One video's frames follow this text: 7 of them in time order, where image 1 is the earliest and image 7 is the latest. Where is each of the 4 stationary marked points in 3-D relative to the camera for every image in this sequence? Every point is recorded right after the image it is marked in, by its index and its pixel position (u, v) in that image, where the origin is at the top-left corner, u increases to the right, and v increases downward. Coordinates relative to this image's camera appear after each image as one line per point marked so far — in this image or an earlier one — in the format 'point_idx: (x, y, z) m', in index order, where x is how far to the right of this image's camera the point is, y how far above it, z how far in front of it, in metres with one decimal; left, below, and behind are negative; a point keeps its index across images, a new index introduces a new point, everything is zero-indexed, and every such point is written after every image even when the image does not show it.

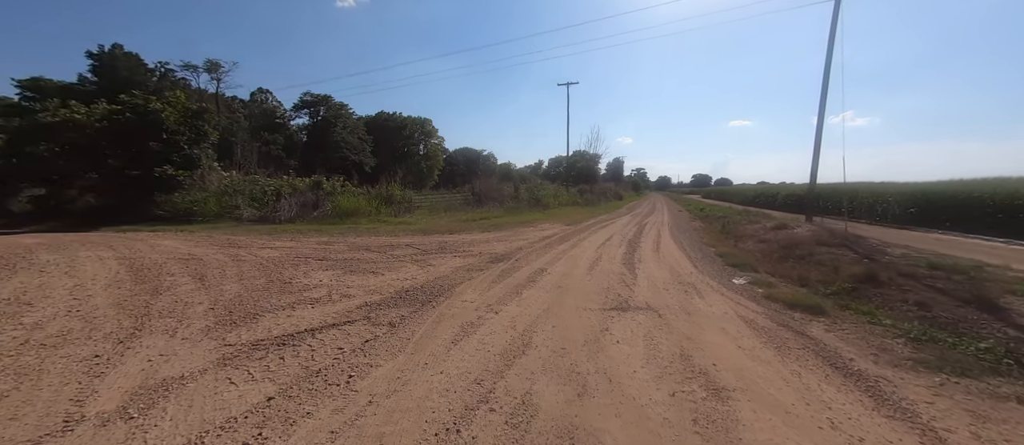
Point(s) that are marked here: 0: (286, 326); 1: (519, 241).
0: (-2.3, -1.0, +3.9) m
1: (+0.2, -0.5, +10.2) m
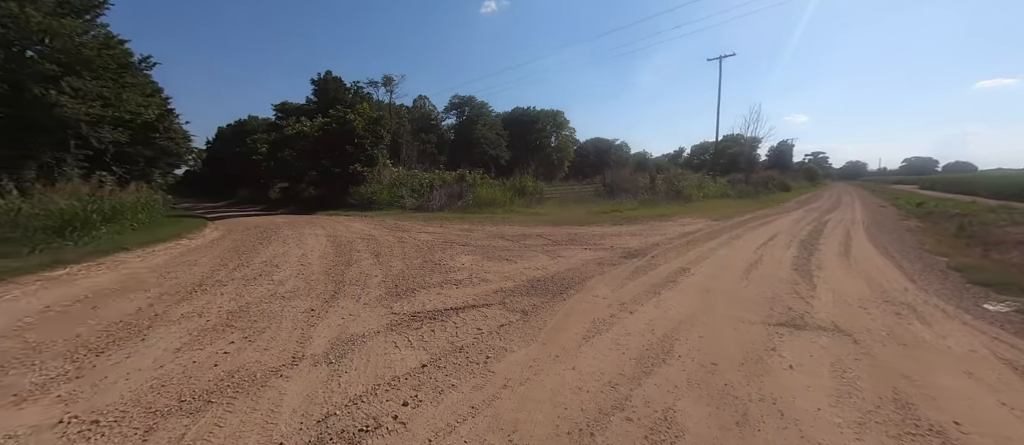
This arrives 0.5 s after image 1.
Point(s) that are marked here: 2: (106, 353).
0: (-0.9, -0.9, +4.4) m
1: (+3.6, -0.3, +9.5) m
2: (-3.2, -1.0, +2.9) m
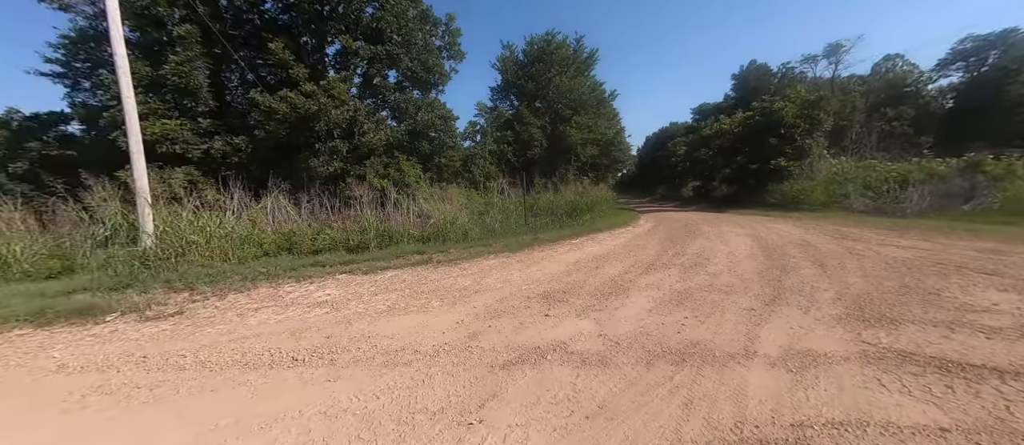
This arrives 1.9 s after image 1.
0: (+3.6, -1.0, +3.0) m
1: (+10.2, -0.9, +1.5) m
2: (+1.1, -0.9, +4.3) m
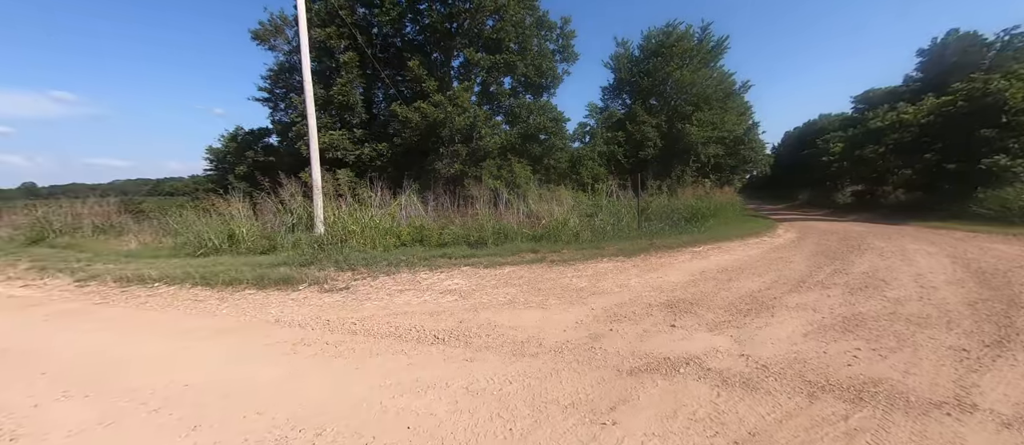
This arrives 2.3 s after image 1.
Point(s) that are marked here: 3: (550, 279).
0: (+4.3, -1.1, +1.8) m
1: (+10.3, -1.3, -1.5) m
2: (+2.4, -0.9, +3.8) m
3: (+0.5, -0.7, +4.9) m
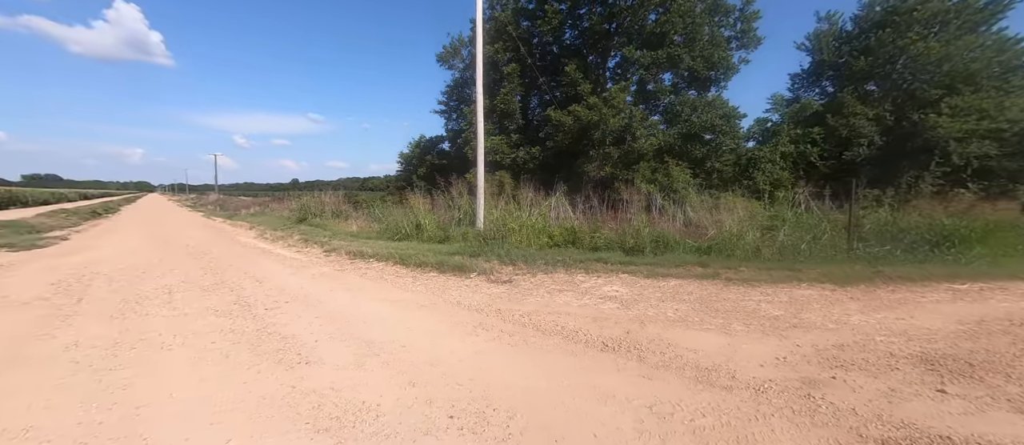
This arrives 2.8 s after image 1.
0: (+4.8, -1.4, 0.0) m
1: (+9.1, -1.9, -5.3) m
2: (+3.7, -1.1, +2.5) m
3: (+2.4, -0.9, +4.3) m
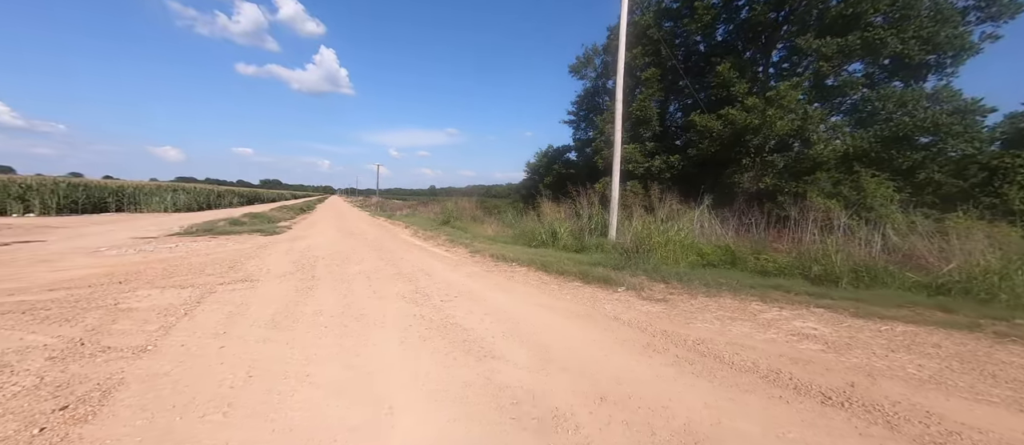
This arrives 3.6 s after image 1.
0: (+5.0, -1.7, -1.6) m
1: (+7.3, -2.2, -8.1) m
2: (+4.8, -1.5, +1.1) m
3: (+4.1, -1.2, +3.2) m
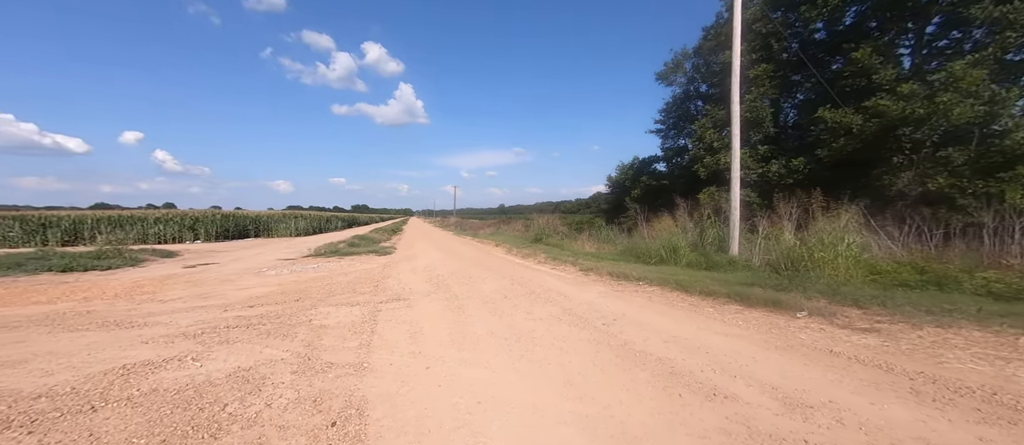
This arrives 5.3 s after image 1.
0: (+5.8, -1.5, -2.9) m
1: (+6.8, -1.7, -9.7) m
2: (+6.2, -1.4, -0.2) m
3: (+5.9, -1.2, +1.9) m
